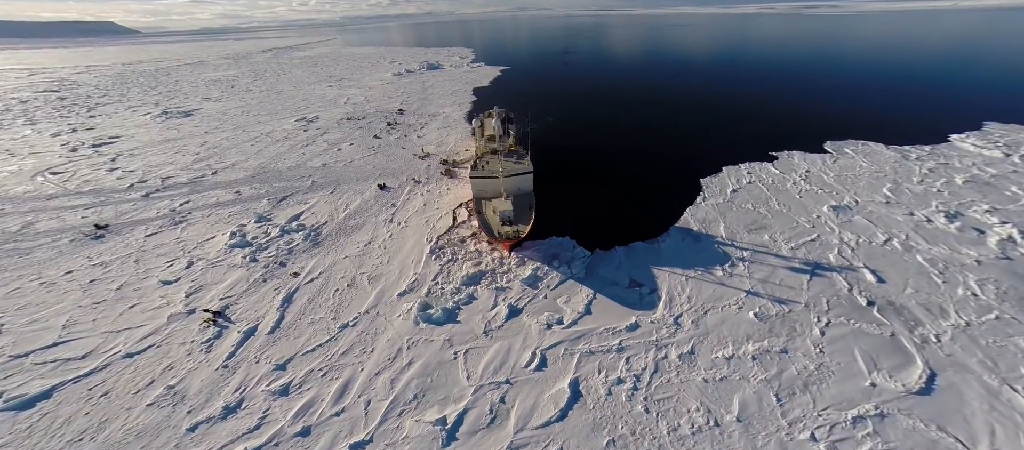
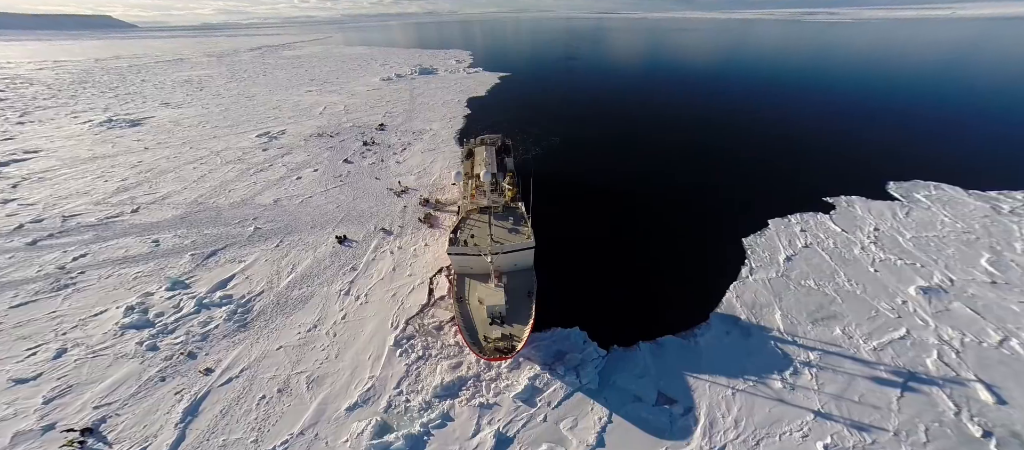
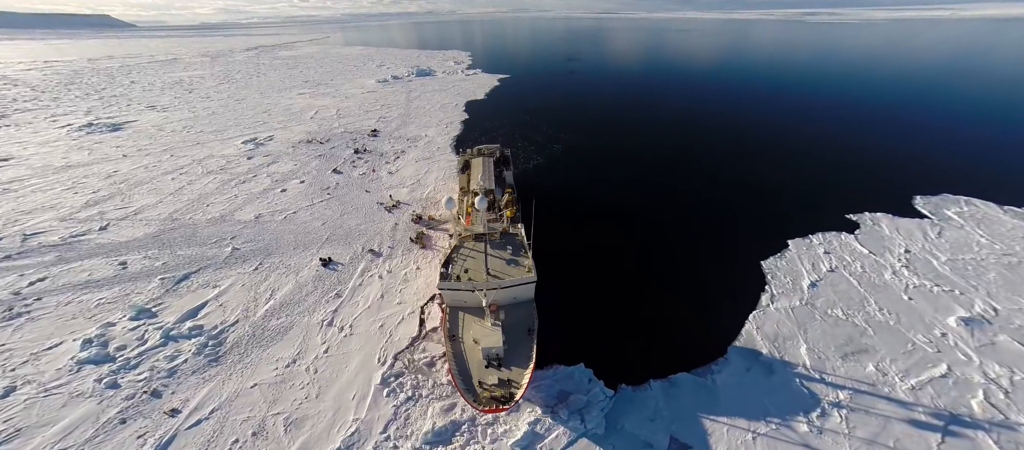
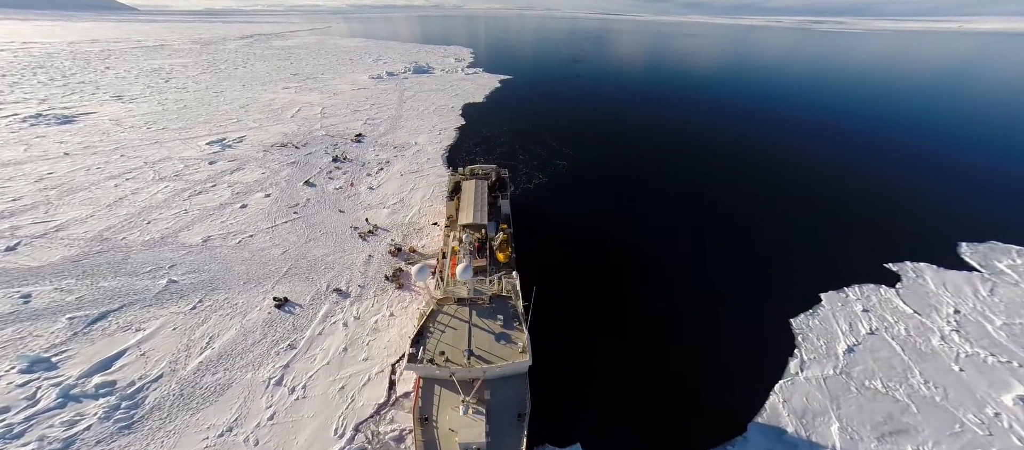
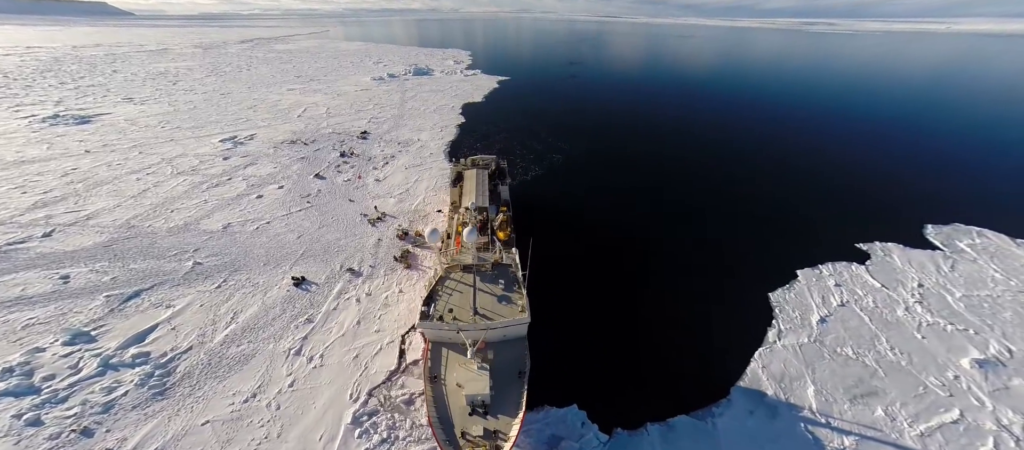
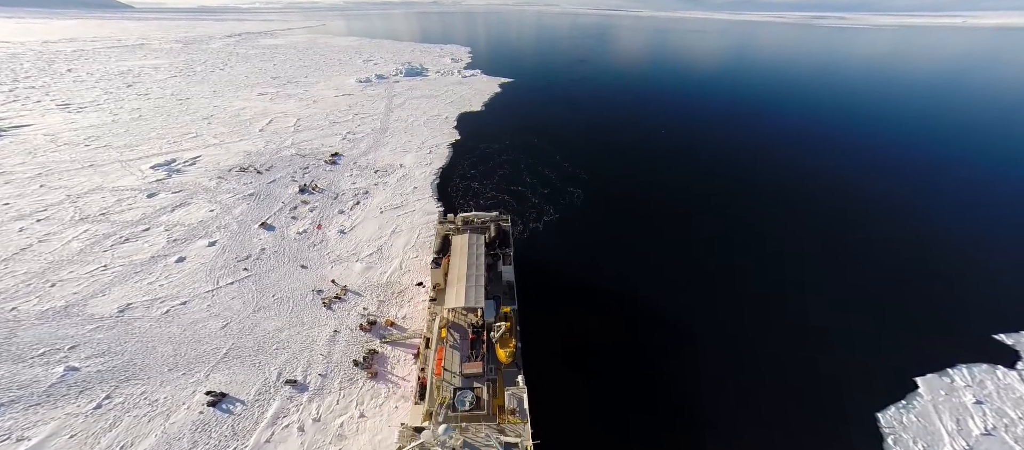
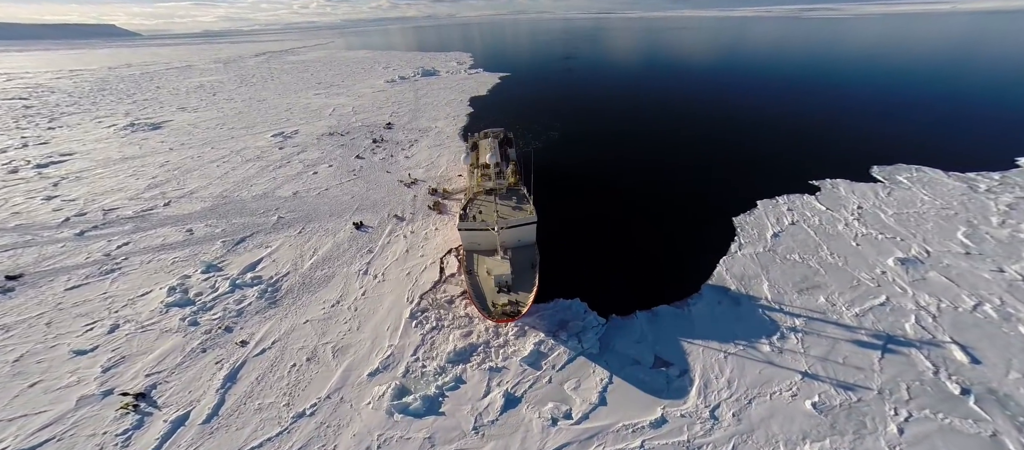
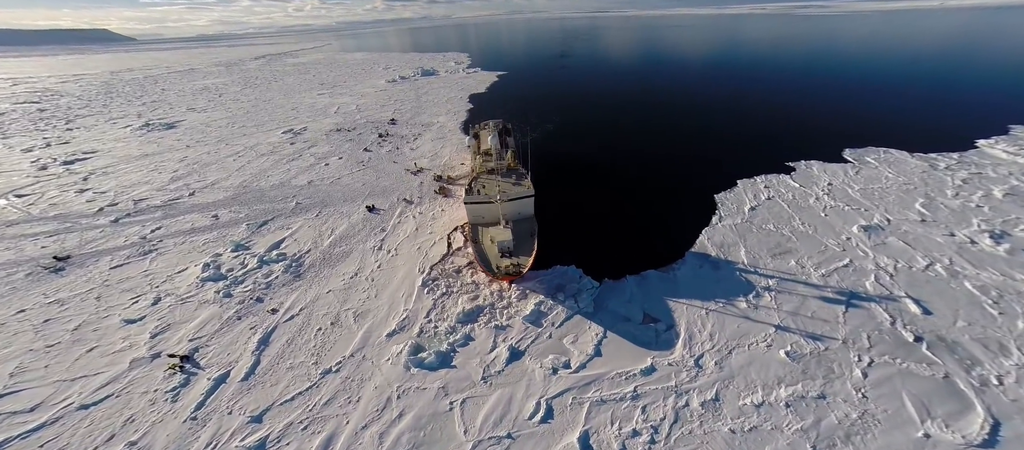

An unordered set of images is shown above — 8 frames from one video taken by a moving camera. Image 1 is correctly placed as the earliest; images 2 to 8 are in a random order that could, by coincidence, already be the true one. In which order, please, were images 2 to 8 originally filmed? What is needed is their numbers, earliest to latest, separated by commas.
8, 7, 2, 3, 5, 4, 6
